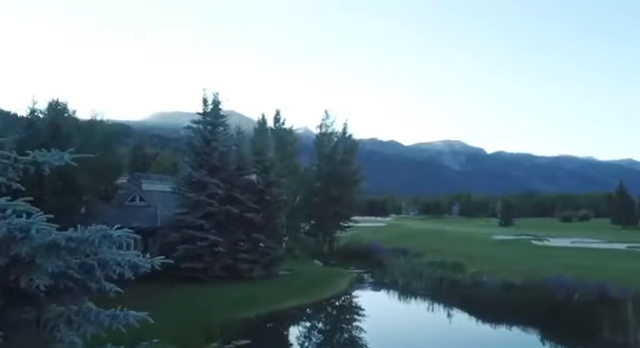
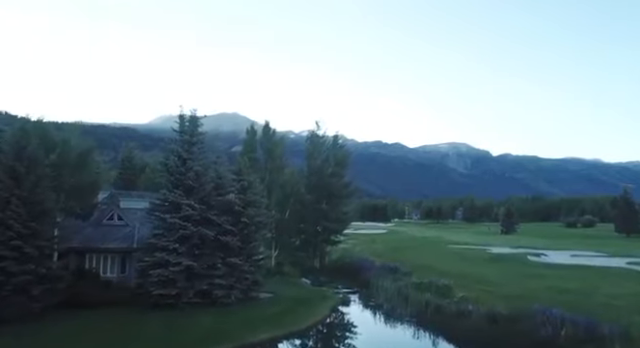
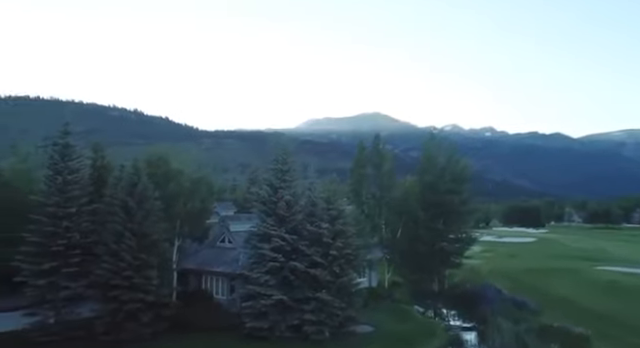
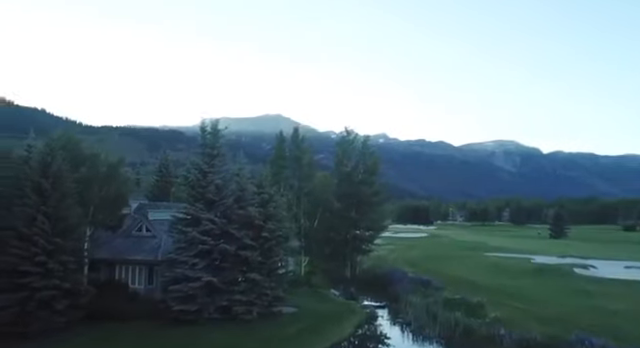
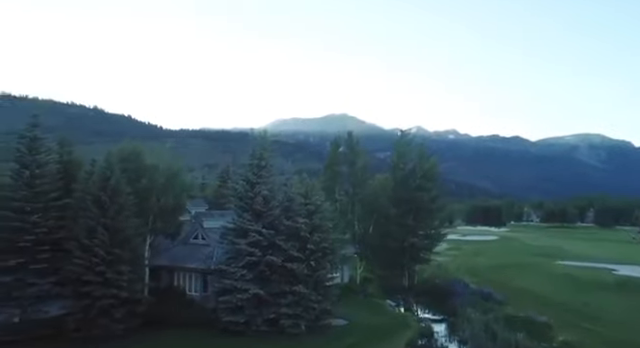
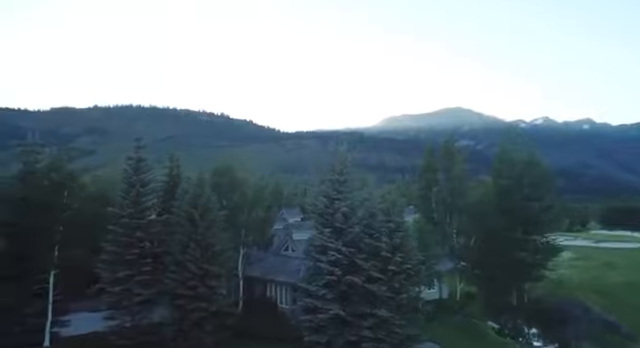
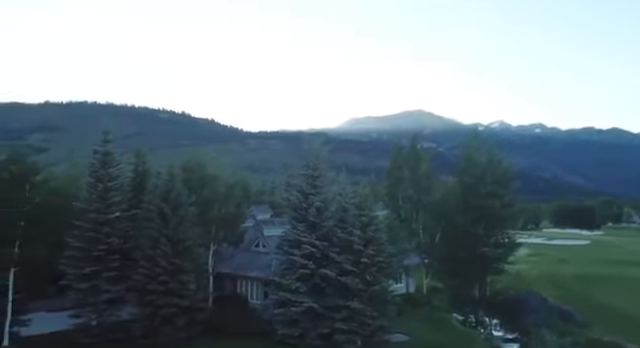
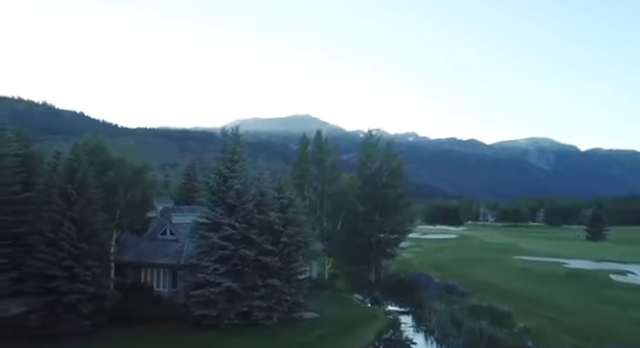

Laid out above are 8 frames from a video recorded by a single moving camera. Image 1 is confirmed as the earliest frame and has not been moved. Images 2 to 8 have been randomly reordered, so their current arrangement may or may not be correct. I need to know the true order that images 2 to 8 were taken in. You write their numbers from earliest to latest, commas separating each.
2, 4, 8, 5, 3, 7, 6
